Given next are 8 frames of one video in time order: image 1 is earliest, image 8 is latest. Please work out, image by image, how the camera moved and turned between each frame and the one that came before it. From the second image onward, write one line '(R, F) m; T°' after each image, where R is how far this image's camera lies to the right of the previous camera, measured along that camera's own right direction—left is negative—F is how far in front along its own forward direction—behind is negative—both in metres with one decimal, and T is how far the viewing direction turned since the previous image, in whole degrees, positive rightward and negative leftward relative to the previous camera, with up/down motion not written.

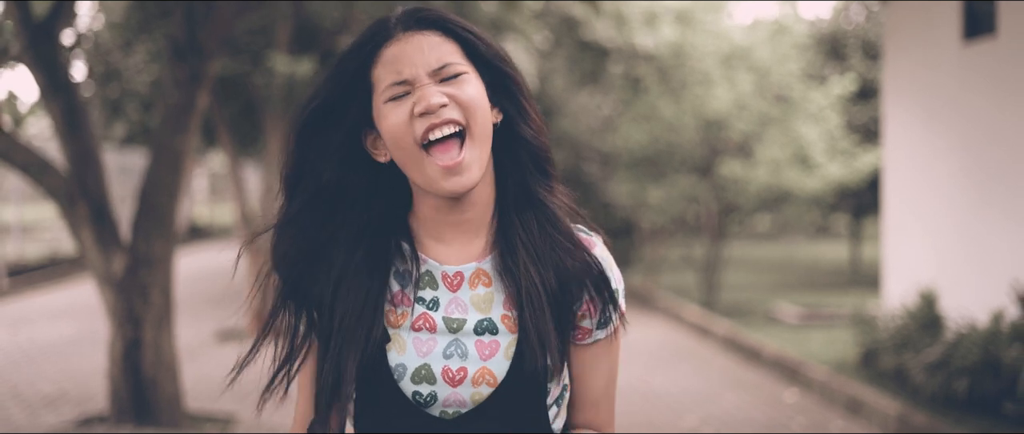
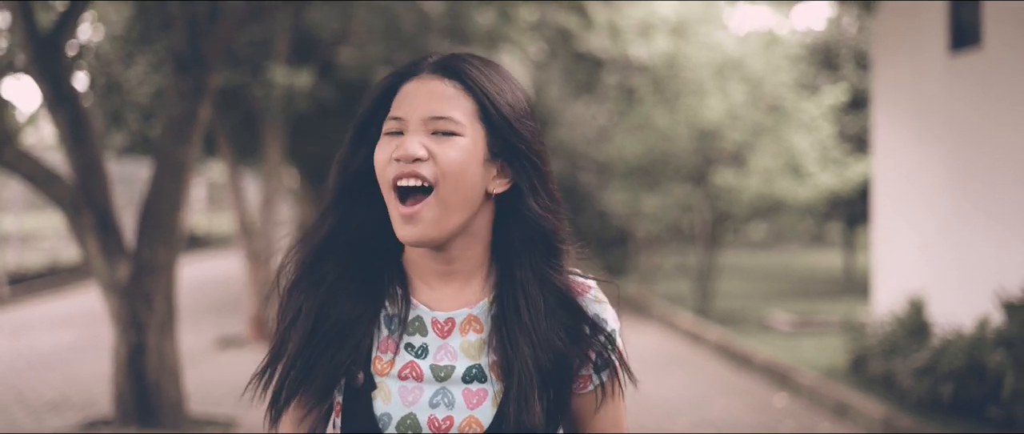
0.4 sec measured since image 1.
(0.0, -0.2) m; 0°
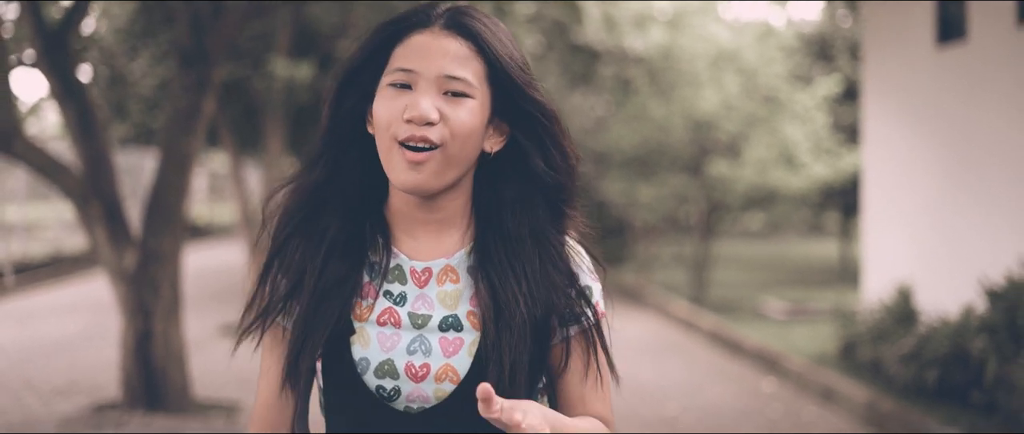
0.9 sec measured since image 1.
(0.0, -0.2) m; 0°
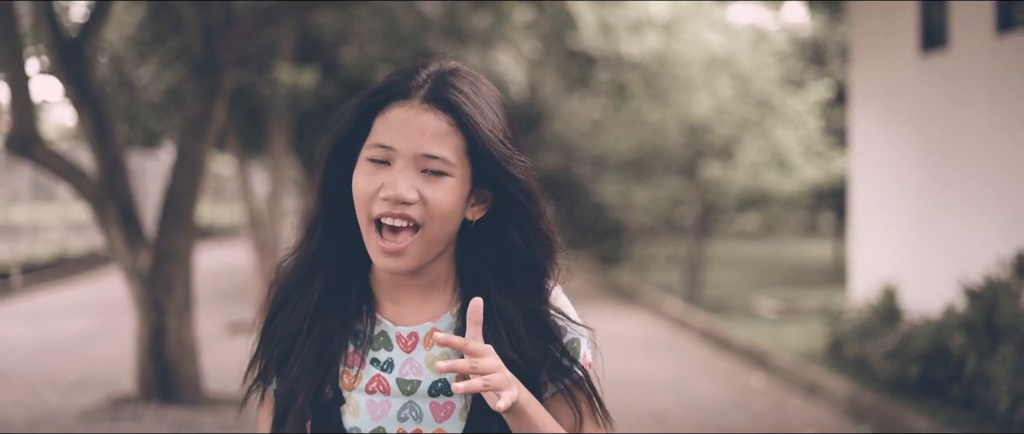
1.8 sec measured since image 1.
(0.0, -0.3) m; 0°
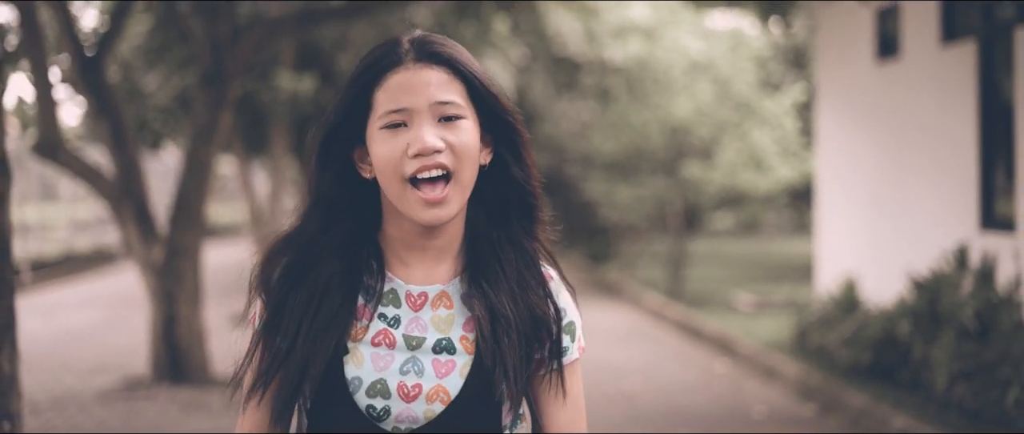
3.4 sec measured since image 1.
(+0.1, -0.7) m; 0°
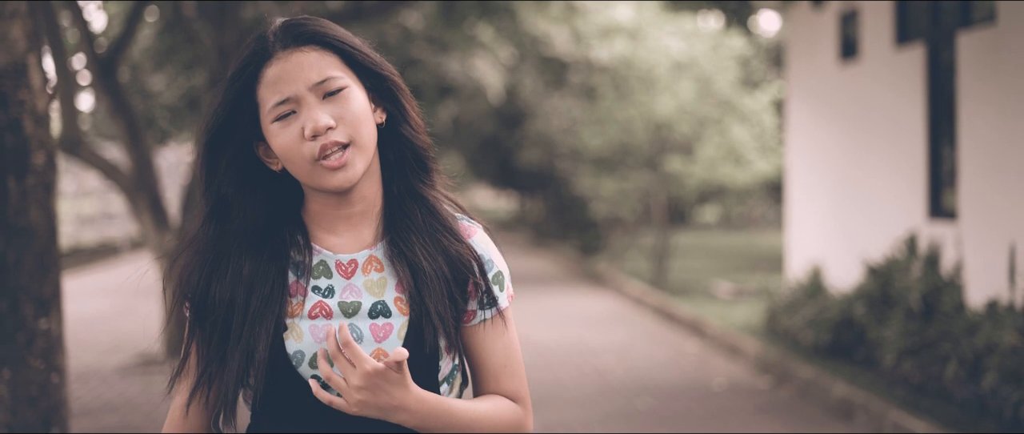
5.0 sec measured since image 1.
(+0.1, -0.7) m; 0°
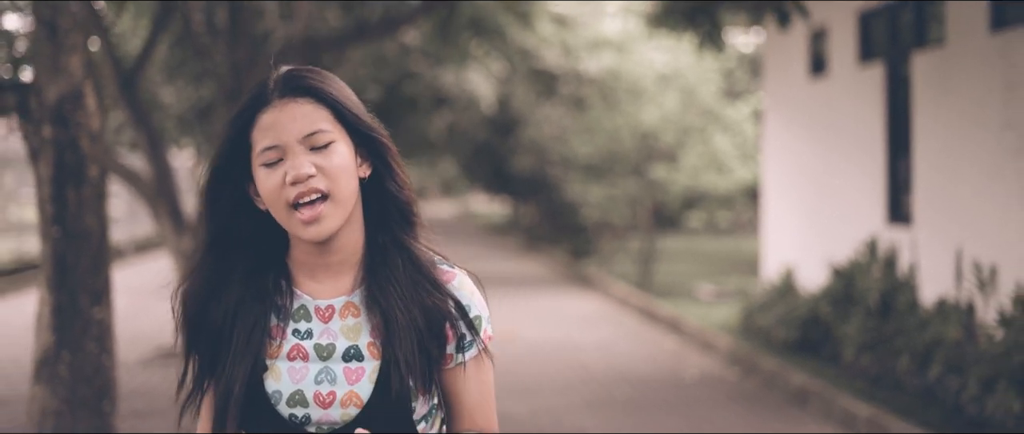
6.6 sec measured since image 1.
(0.0, -0.8) m; 0°
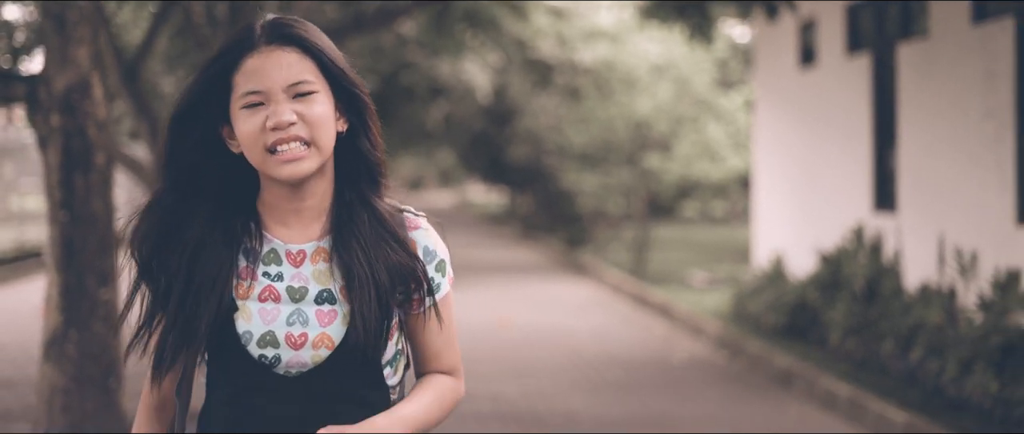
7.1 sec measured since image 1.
(0.0, -0.2) m; 0°
